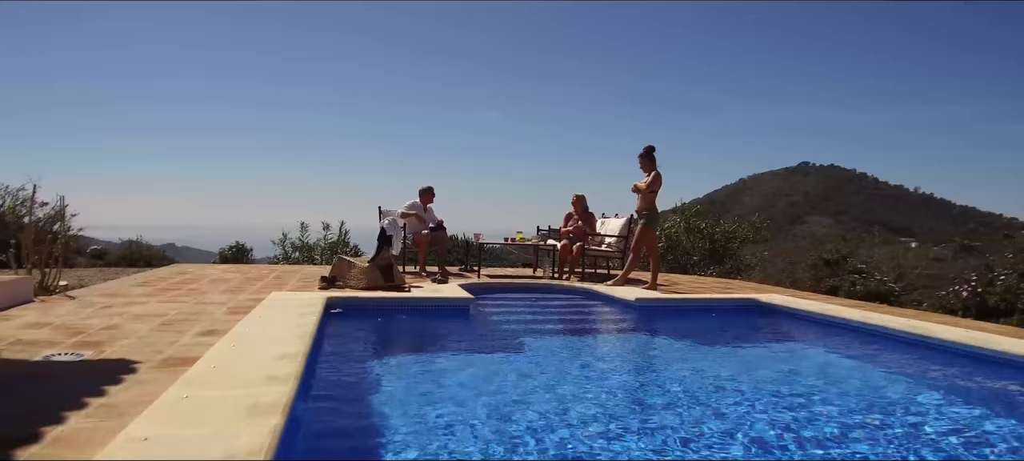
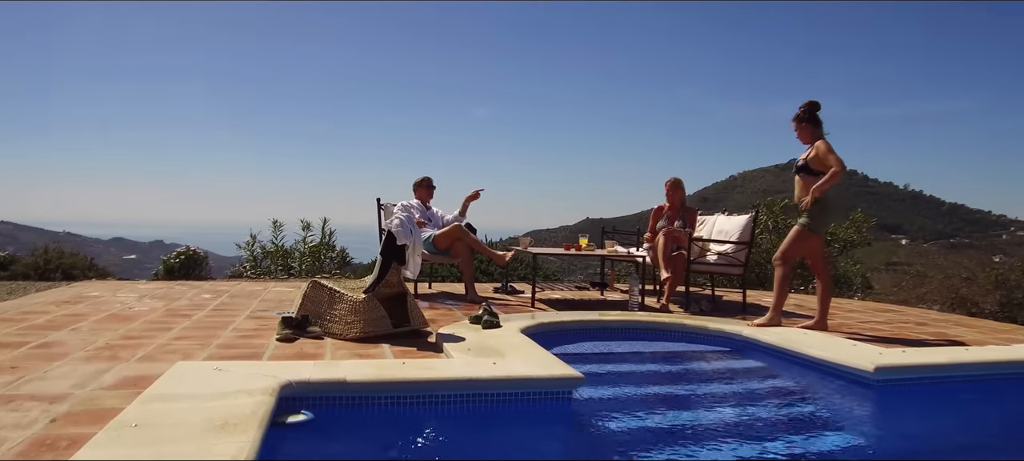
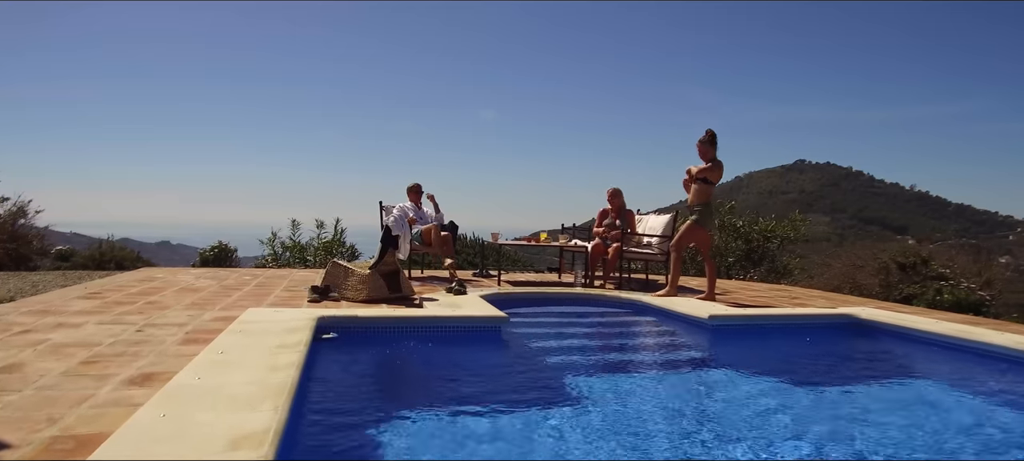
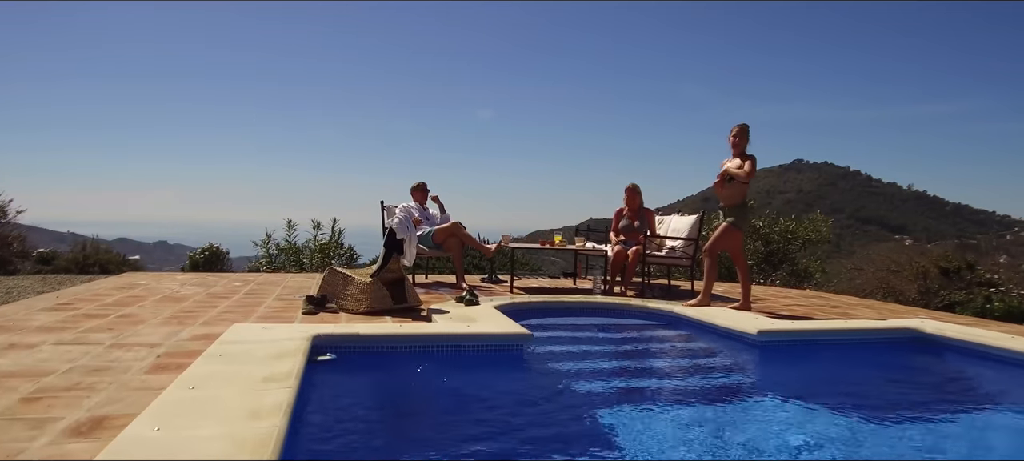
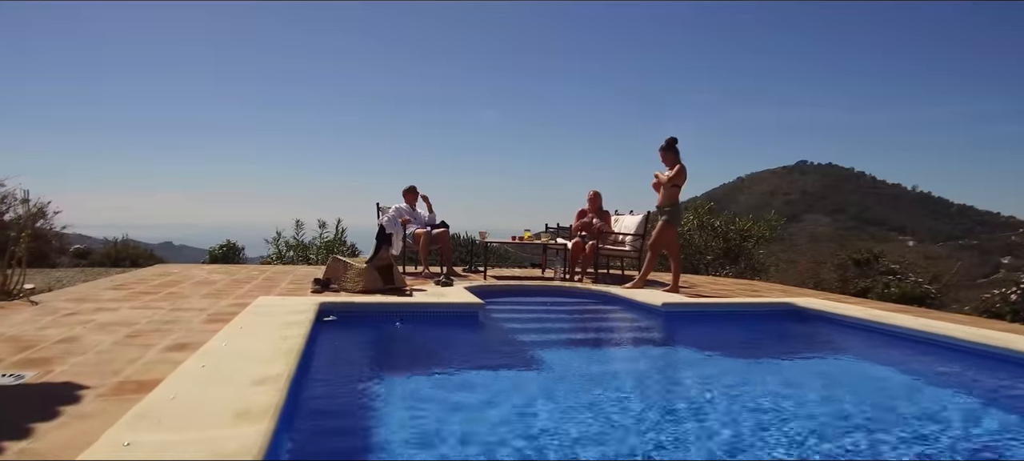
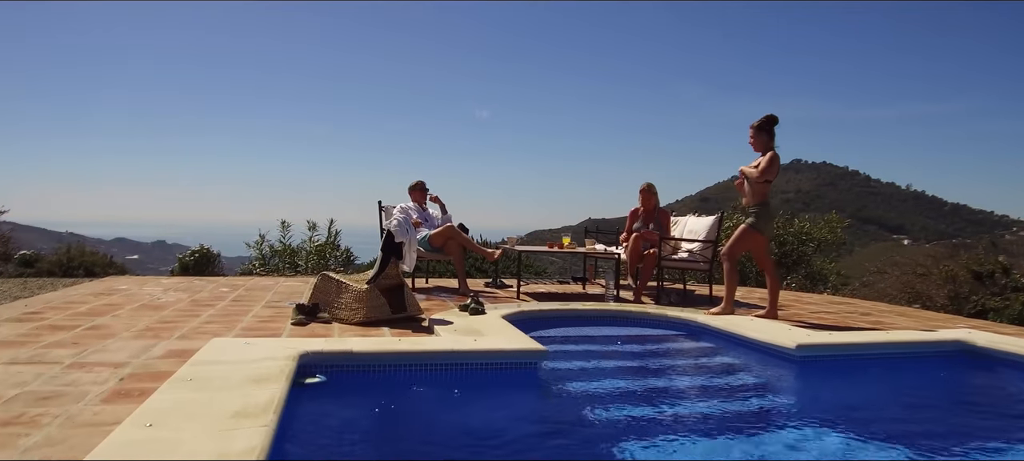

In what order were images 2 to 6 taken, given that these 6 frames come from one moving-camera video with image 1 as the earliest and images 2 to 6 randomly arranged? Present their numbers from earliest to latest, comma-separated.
5, 3, 4, 6, 2
